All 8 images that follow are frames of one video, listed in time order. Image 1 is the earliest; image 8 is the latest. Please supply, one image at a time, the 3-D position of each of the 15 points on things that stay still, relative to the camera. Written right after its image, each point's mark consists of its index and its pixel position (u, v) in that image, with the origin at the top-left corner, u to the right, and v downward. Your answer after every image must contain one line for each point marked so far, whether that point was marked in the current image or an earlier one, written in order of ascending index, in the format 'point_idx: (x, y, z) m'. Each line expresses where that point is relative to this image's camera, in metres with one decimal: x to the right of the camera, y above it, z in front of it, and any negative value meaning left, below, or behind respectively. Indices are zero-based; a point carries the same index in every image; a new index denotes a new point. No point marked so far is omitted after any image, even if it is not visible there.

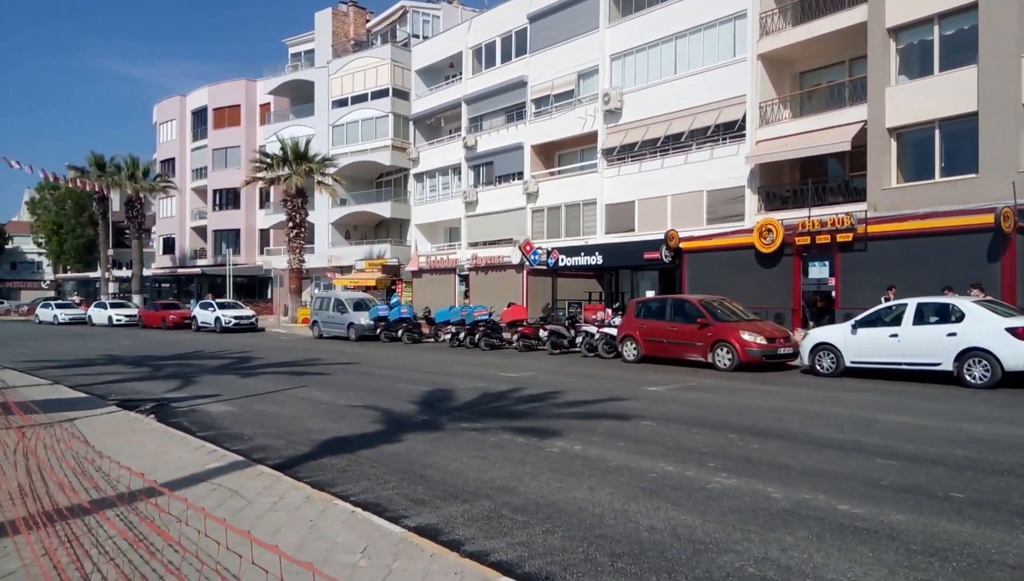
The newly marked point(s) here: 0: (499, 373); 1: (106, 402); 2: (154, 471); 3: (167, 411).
0: (-0.3, -1.7, +16.1) m
1: (-6.4, -1.8, +12.5) m
2: (-3.2, -1.6, +7.0) m
3: (-5.0, -1.8, +11.4) m
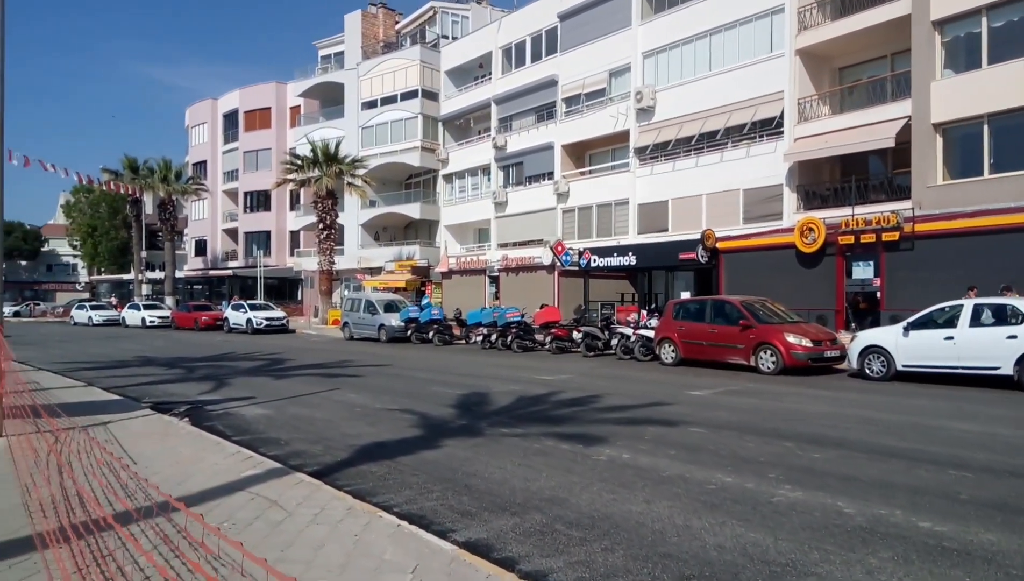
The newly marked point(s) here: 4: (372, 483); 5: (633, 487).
0: (+0.5, -1.7, +15.8) m
1: (-5.8, -1.8, +12.4) m
2: (-2.8, -1.6, +6.7) m
3: (-4.4, -1.8, +11.2) m
4: (-1.2, -1.7, +7.0) m
5: (+1.0, -1.7, +6.6) m
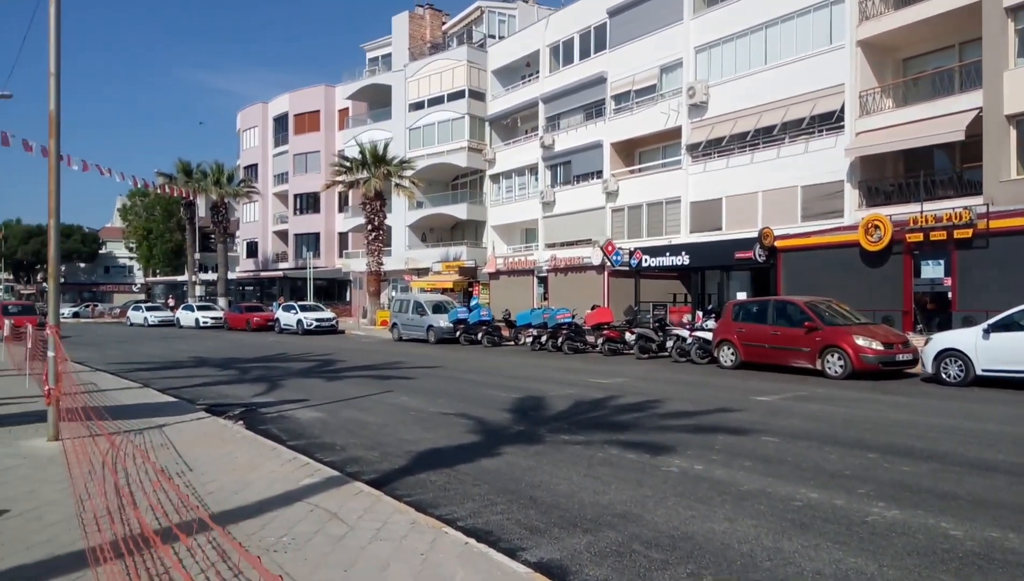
0: (+1.5, -1.7, +15.4) m
1: (-5.0, -1.8, +12.3) m
2: (-2.2, -1.6, +6.5) m
3: (-3.6, -1.8, +11.1) m
4: (-0.7, -1.7, +6.7) m
5: (+1.6, -1.7, +6.2) m
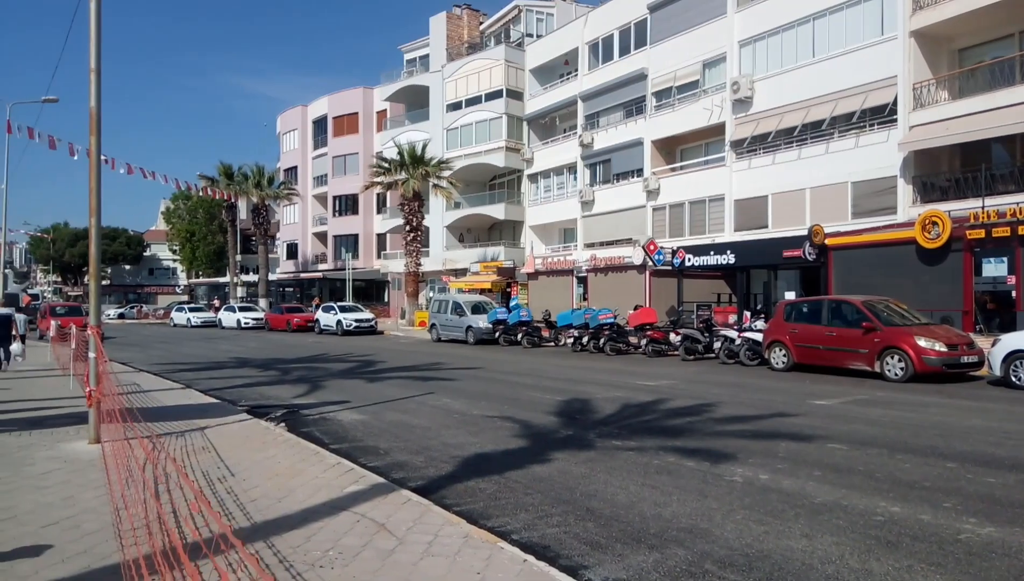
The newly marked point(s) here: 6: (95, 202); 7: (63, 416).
0: (+2.4, -1.7, +14.9) m
1: (-4.3, -1.8, +12.1) m
2: (-1.8, -1.6, +6.2) m
3: (-3.0, -1.8, +10.9) m
4: (-0.2, -1.7, +6.4) m
5: (+2.0, -1.6, +5.8) m
6: (-4.7, +1.0, +8.9) m
7: (-6.0, -1.7, +10.5) m
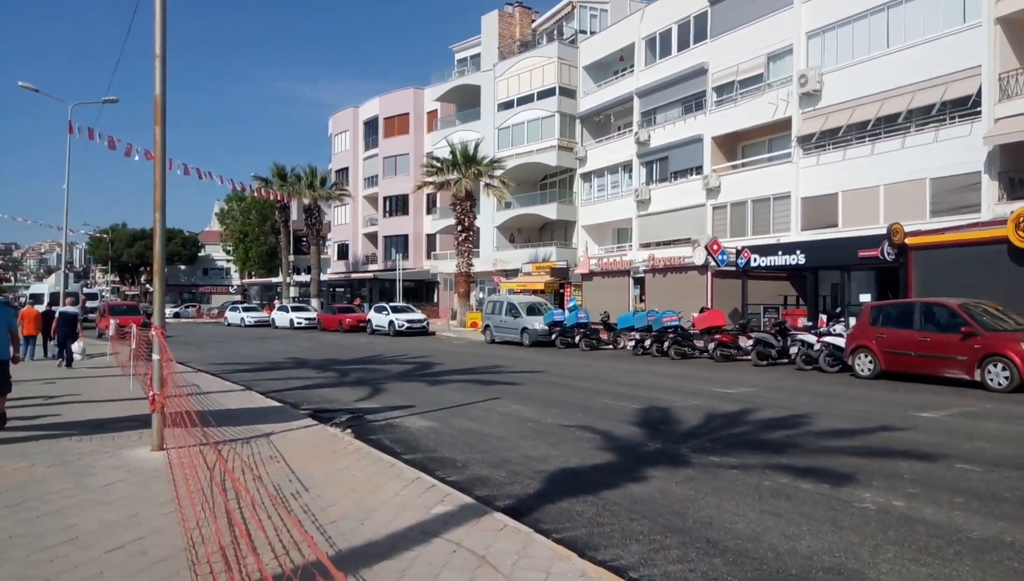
0: (+3.6, -1.7, +14.1) m
1: (-3.2, -1.8, +11.7) m
2: (-1.0, -1.6, +5.6) m
3: (-1.9, -1.8, +10.4) m
4: (+0.5, -1.7, +5.7) m
5: (+2.7, -1.7, +4.9) m
6: (-3.8, +1.0, +8.5) m
7: (-5.0, -1.7, +10.2) m
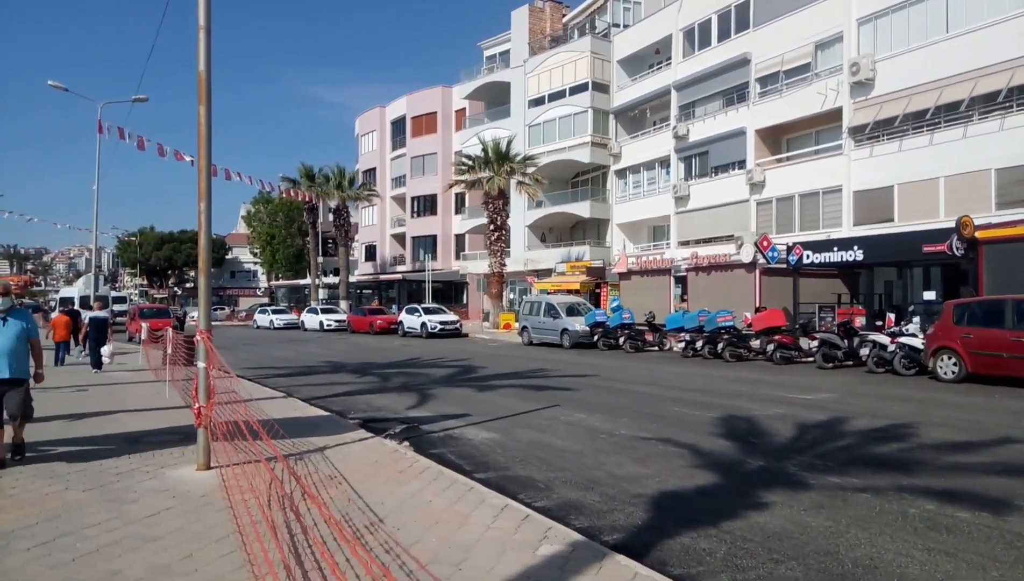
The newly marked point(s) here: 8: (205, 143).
0: (+4.6, -1.7, +13.0) m
1: (-2.3, -1.8, +10.8) m
2: (-0.3, -1.6, +4.7) m
3: (-1.1, -1.8, +9.5) m
4: (+1.3, -1.7, +4.7) m
5: (+3.4, -1.6, +3.9) m
6: (-3.0, +1.0, +7.7) m
7: (-4.1, -1.7, +9.3) m
8: (-3.0, +1.4, +7.7) m
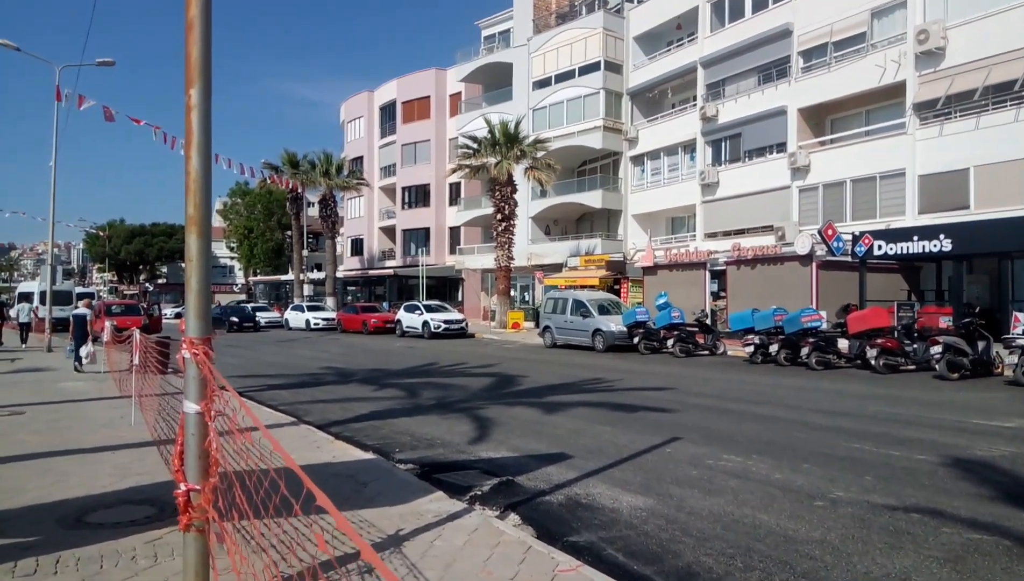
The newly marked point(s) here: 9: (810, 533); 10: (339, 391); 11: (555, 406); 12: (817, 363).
0: (+5.7, -1.6, +9.7) m
1: (-1.0, -1.7, +7.3) m
2: (+1.1, -1.5, +1.3) m
3: (+0.2, -1.7, +6.0) m
4: (+2.7, -1.6, +1.3) m
5: (+4.9, -1.5, +0.6) m
6: (-1.7, +1.1, +4.1) m
7: (-2.9, -1.6, +5.8) m
8: (-1.7, +1.5, +4.1) m
9: (+2.0, -1.6, +5.4) m
10: (-3.1, -1.8, +14.2) m
11: (+0.7, -1.7, +11.8) m
12: (+6.5, -1.5, +16.8) m
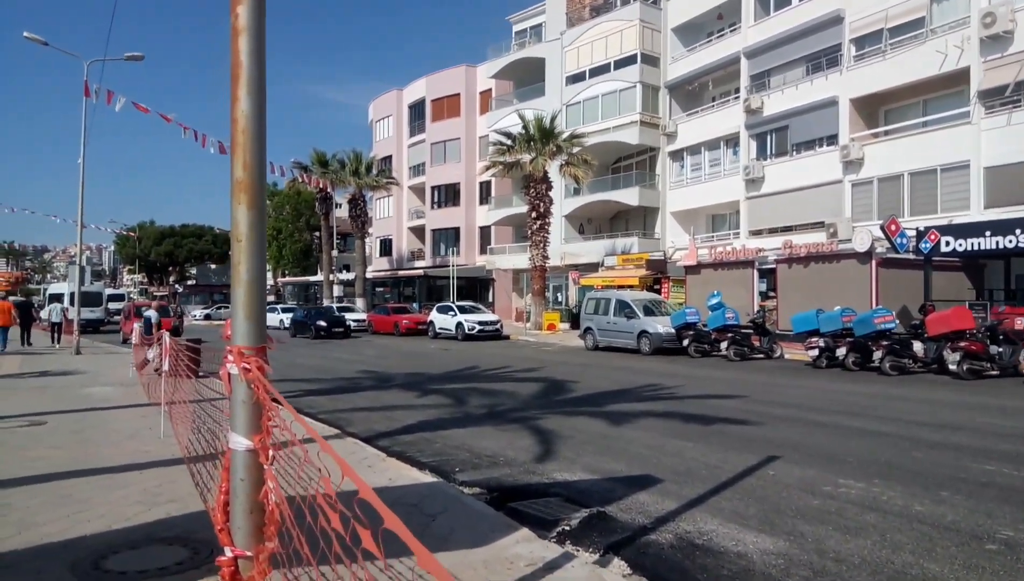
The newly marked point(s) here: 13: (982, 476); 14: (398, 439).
0: (+6.5, -1.6, +8.5) m
1: (-0.3, -1.7, +6.3) m
2: (+1.6, -1.5, +0.2) m
3: (+0.8, -1.6, +4.9) m
4: (+3.2, -1.6, +0.2) m
5: (+5.3, -1.5, -0.6) m
6: (-1.1, +1.2, +3.1) m
7: (-2.2, -1.5, +4.8) m
8: (-1.1, +1.5, +3.2) m
9: (+2.6, -1.6, +4.3) m
10: (-2.2, -1.8, +13.3) m
11: (+1.5, -1.7, +10.8) m
12: (+7.5, -1.5, +15.6) m
13: (+4.1, -1.6, +6.9) m
14: (-1.3, -1.7, +9.2) m
